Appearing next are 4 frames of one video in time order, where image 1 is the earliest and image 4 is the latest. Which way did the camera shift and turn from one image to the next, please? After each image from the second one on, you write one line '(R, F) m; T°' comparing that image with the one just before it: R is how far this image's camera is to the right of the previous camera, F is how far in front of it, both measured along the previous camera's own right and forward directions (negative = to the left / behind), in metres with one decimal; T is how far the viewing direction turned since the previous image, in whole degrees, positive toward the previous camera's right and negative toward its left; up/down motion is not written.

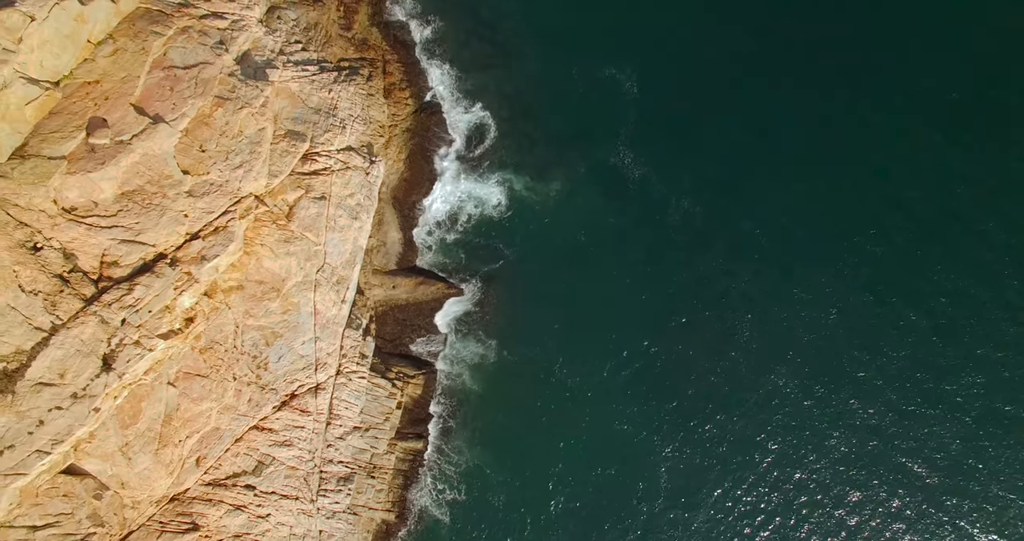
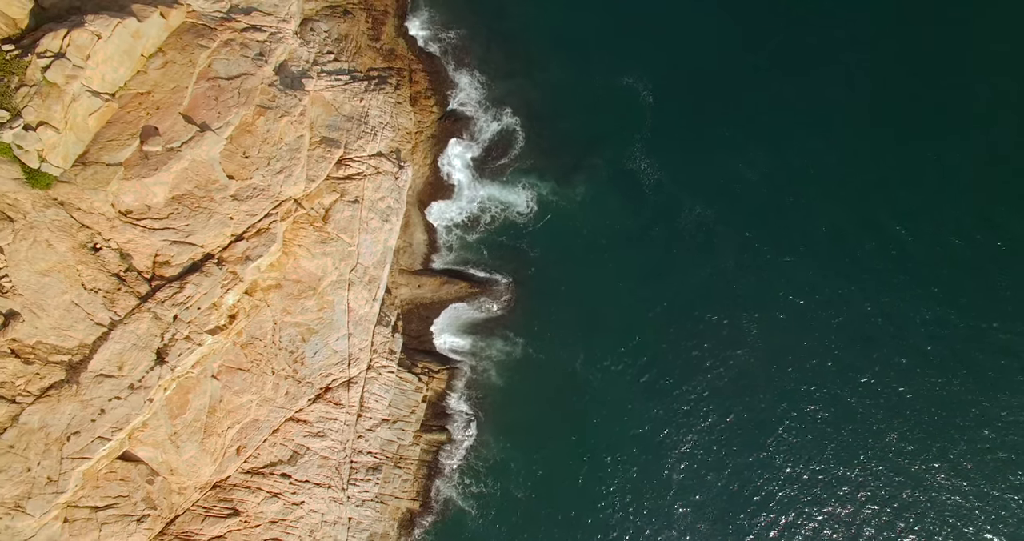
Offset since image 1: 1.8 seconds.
(-1.4, -2.1) m; 0°
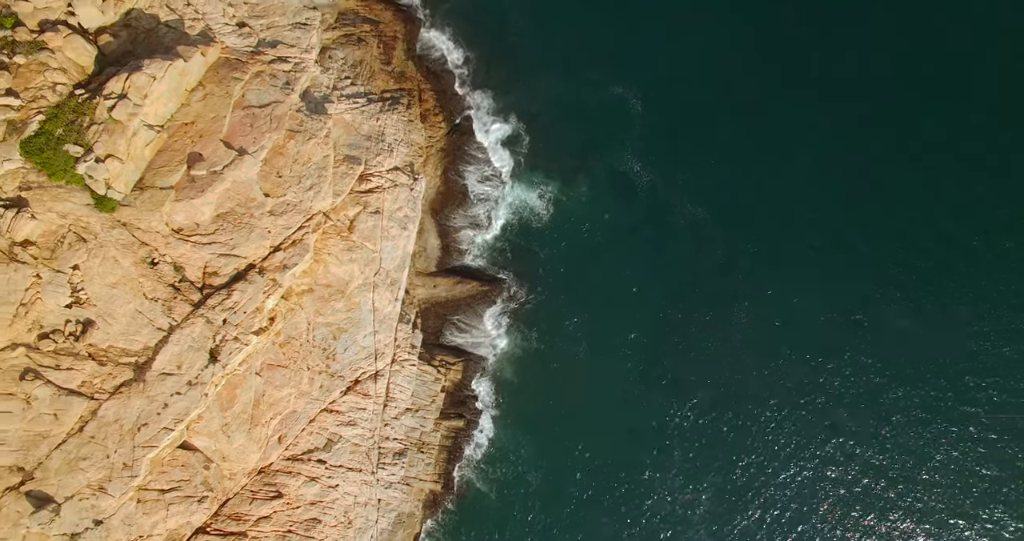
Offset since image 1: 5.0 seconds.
(-0.5, -4.5) m; 0°
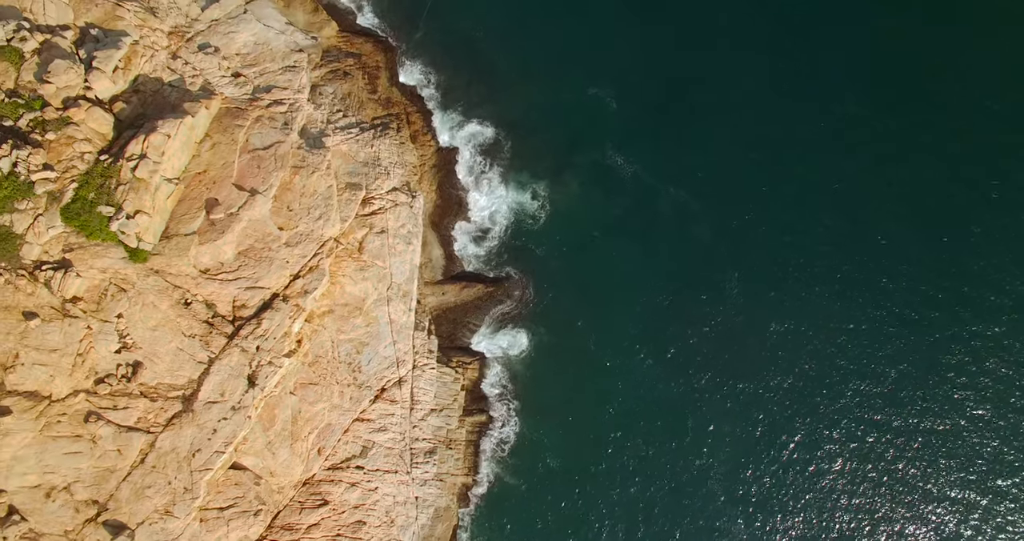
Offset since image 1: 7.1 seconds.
(+0.1, -3.5) m; 0°
